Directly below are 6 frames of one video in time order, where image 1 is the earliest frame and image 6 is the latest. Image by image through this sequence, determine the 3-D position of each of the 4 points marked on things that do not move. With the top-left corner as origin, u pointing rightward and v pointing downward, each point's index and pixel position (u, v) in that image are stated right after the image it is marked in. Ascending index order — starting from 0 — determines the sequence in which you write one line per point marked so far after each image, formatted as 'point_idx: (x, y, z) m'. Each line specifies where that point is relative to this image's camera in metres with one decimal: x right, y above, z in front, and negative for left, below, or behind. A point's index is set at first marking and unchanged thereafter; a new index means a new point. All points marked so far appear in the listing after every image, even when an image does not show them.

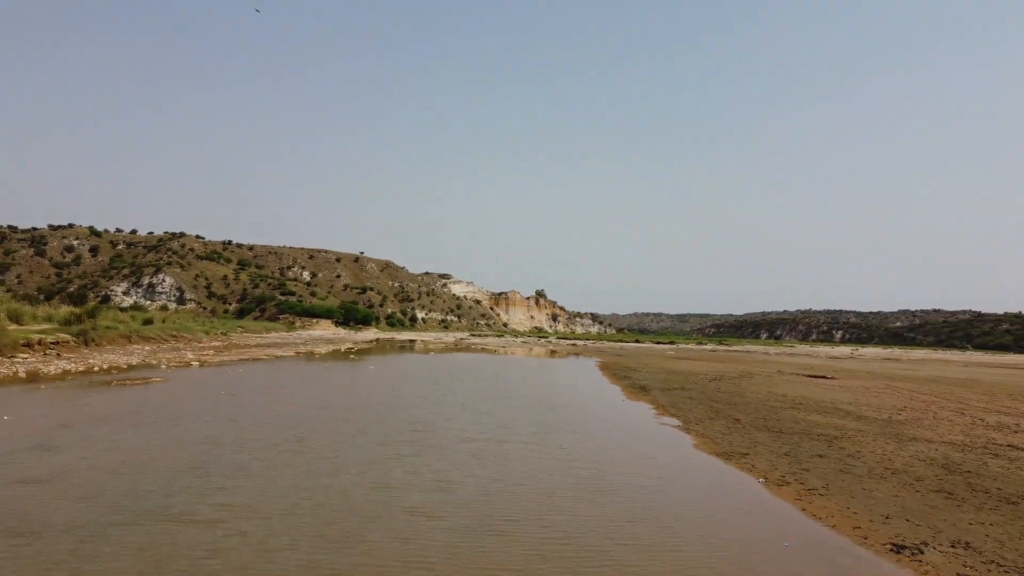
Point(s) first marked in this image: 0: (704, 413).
0: (+3.8, -2.5, +16.0) m
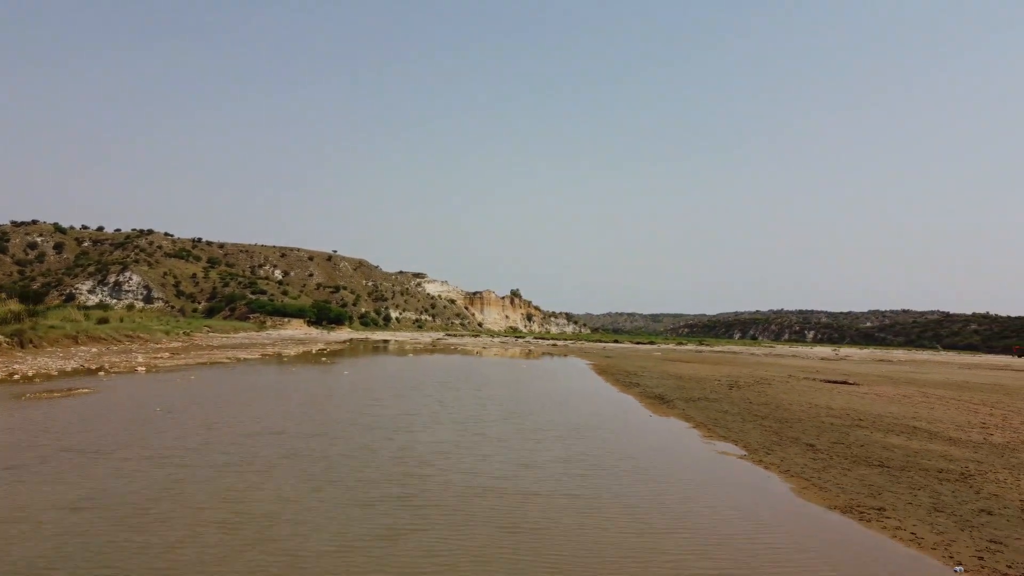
0: (+4.0, -2.3, +12.9) m
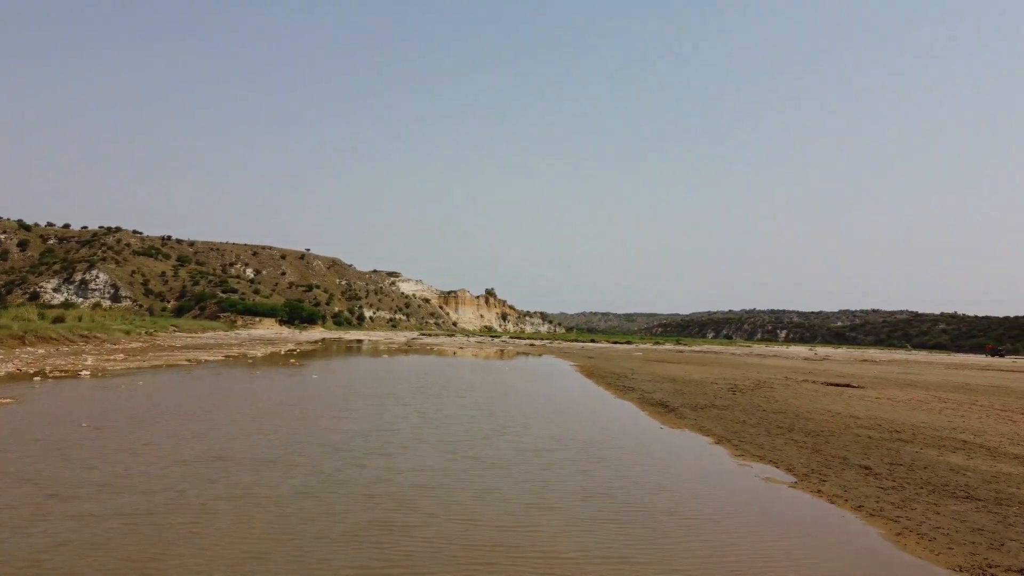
0: (+3.9, -2.2, +11.0) m
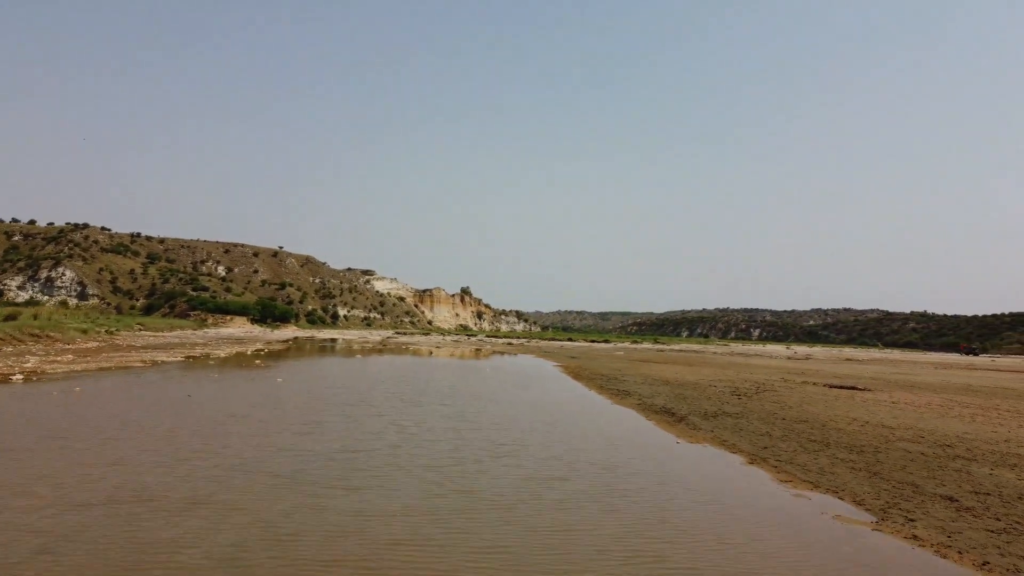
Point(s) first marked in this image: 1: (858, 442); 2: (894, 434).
0: (+3.9, -2.1, +9.1) m
1: (+5.2, -2.3, +12.3) m
2: (+6.3, -2.4, +13.4) m
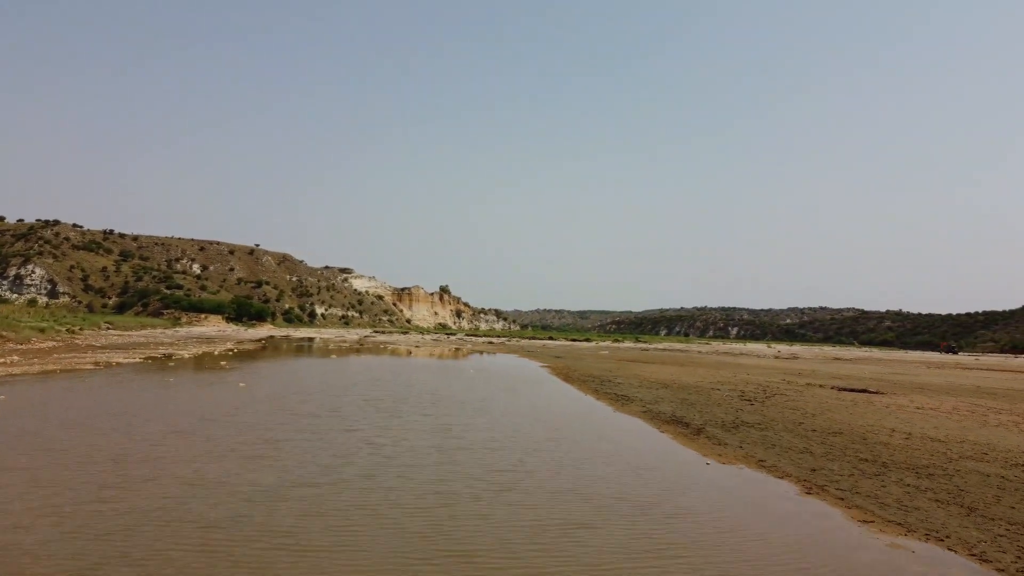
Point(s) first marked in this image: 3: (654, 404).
0: (+3.9, -2.0, +7.2) m
1: (+5.2, -2.2, +10.5) m
2: (+6.2, -2.3, +11.6) m
3: (+3.2, -2.6, +18.1) m
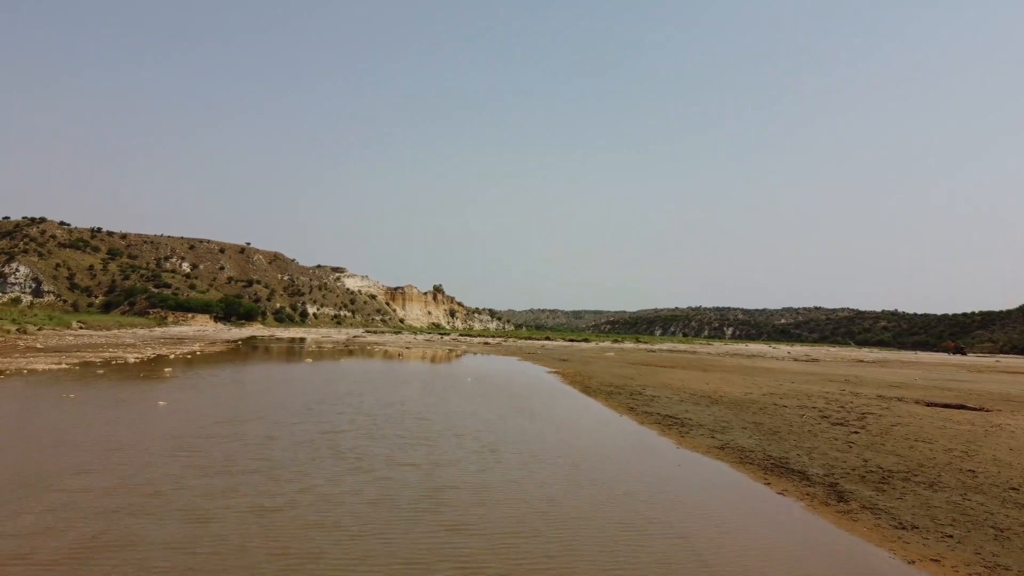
0: (+4.3, -1.8, +2.3) m
1: (+5.5, -2.0, +5.6) m
2: (+6.5, -2.0, +6.7) m
3: (+3.4, -2.3, +13.2) m
